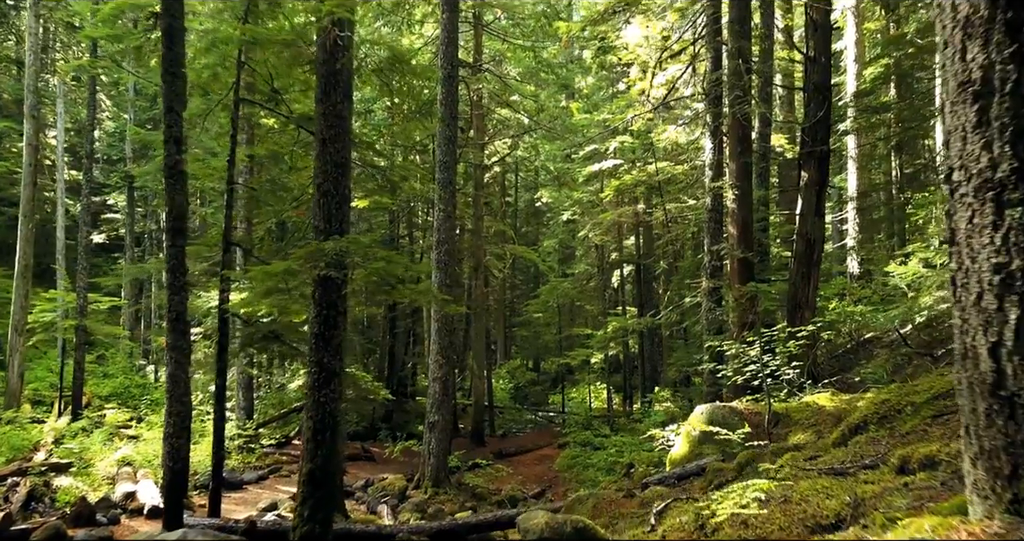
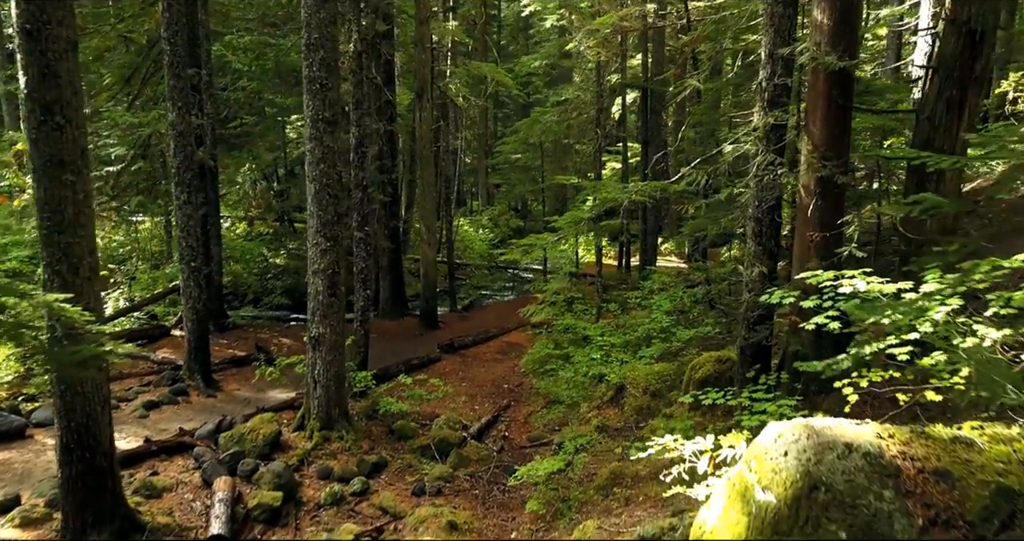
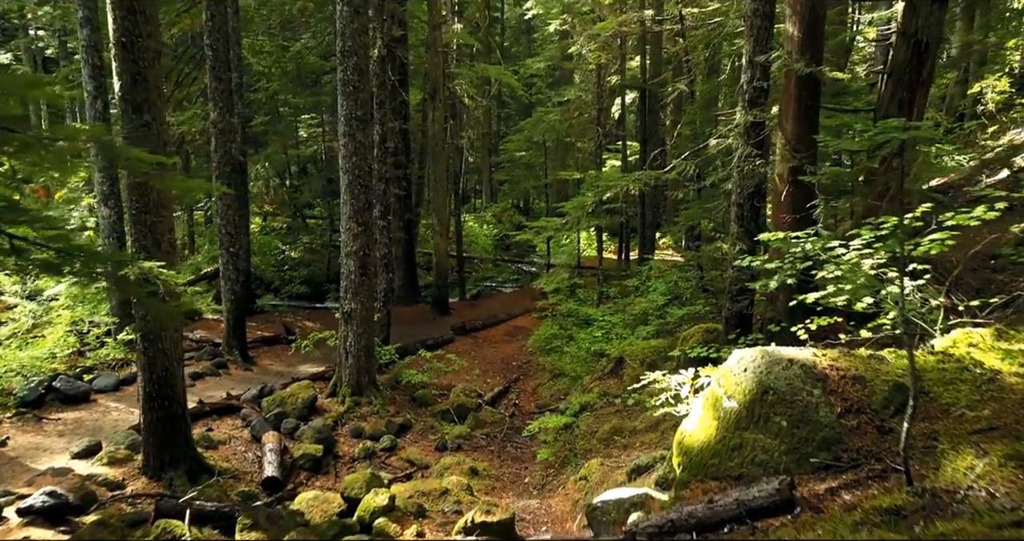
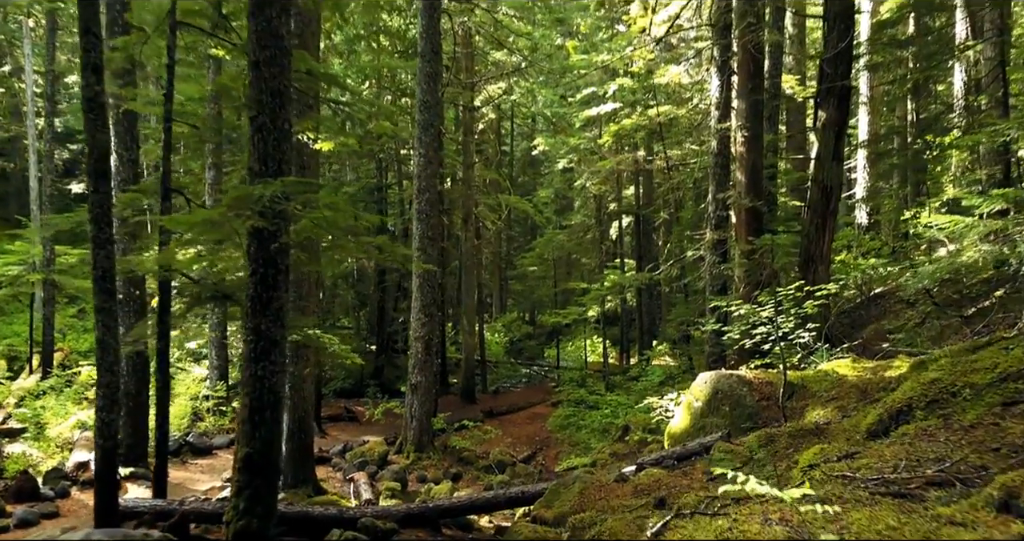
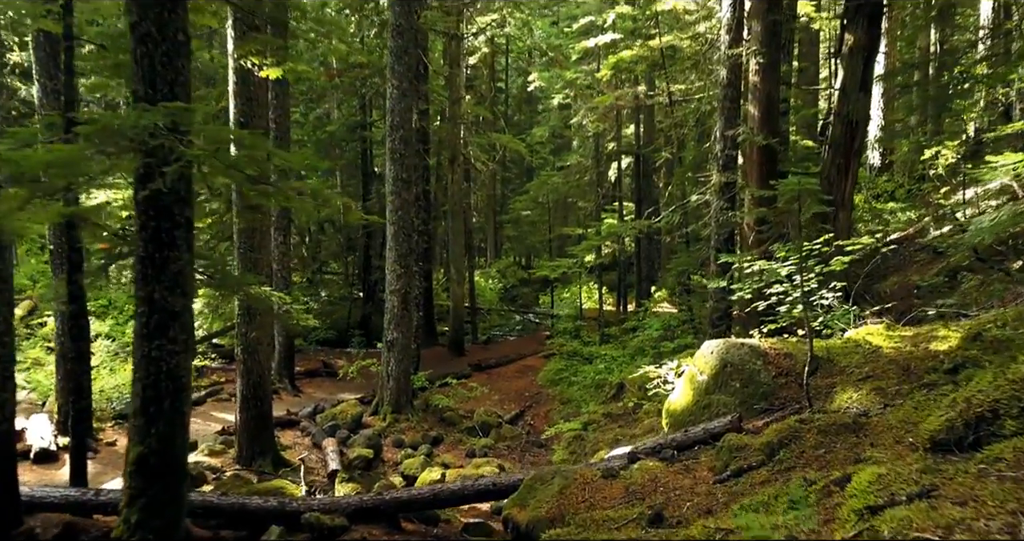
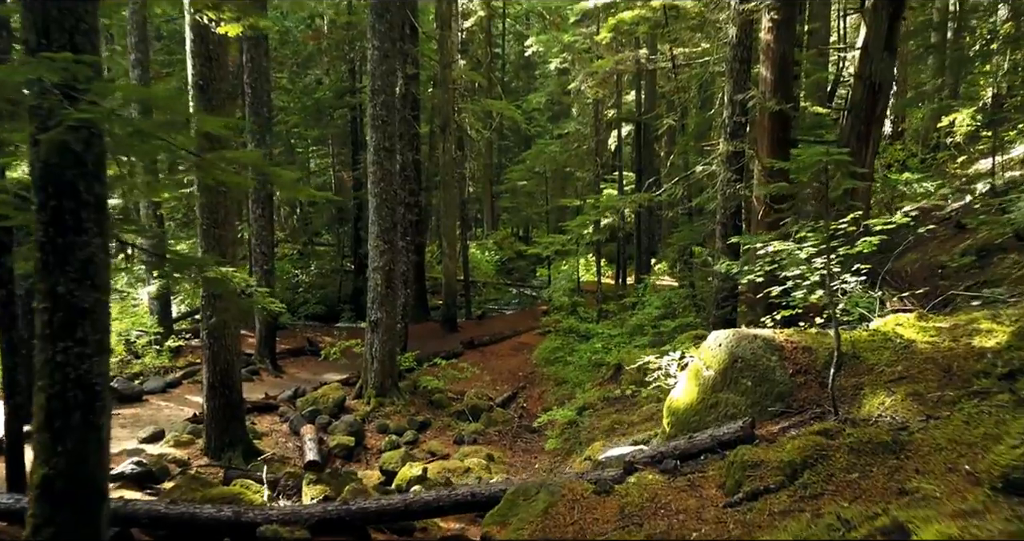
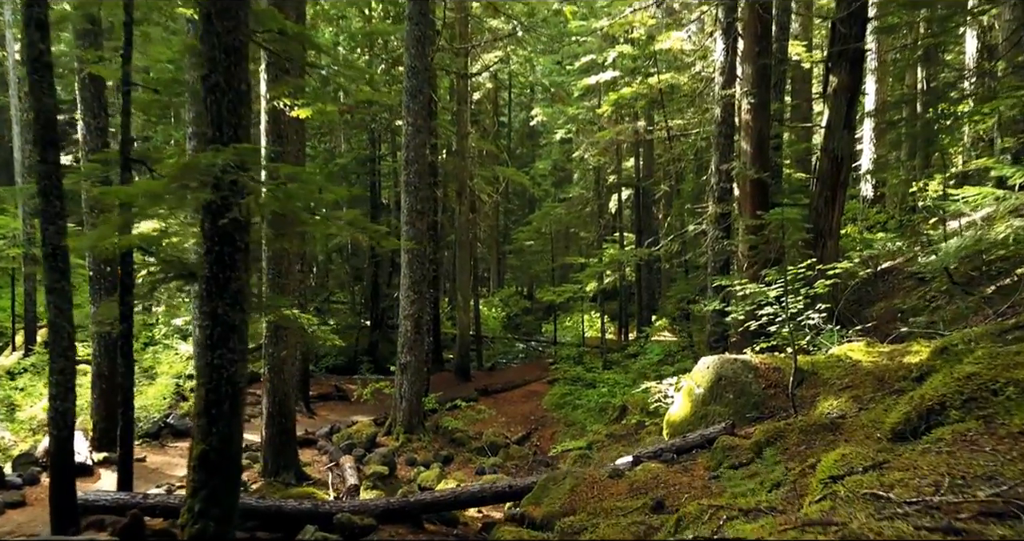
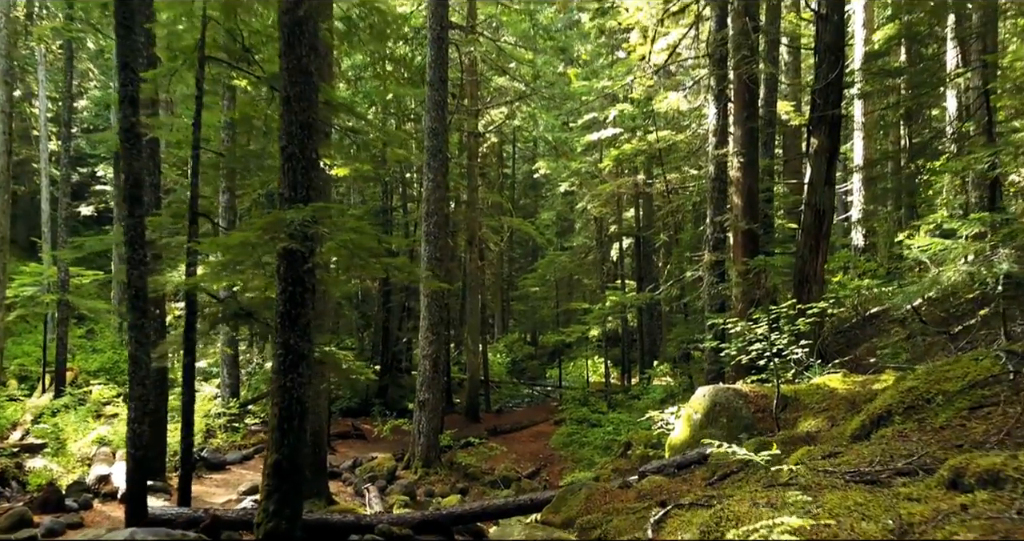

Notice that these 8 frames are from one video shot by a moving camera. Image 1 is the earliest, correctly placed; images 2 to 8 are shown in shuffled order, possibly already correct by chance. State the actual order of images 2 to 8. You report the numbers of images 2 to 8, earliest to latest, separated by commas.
8, 4, 7, 5, 6, 3, 2
